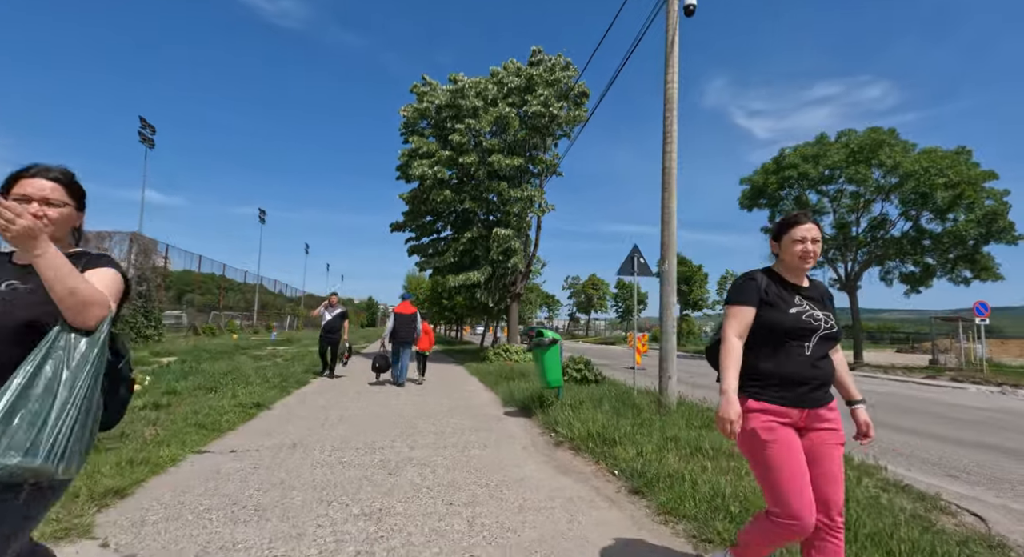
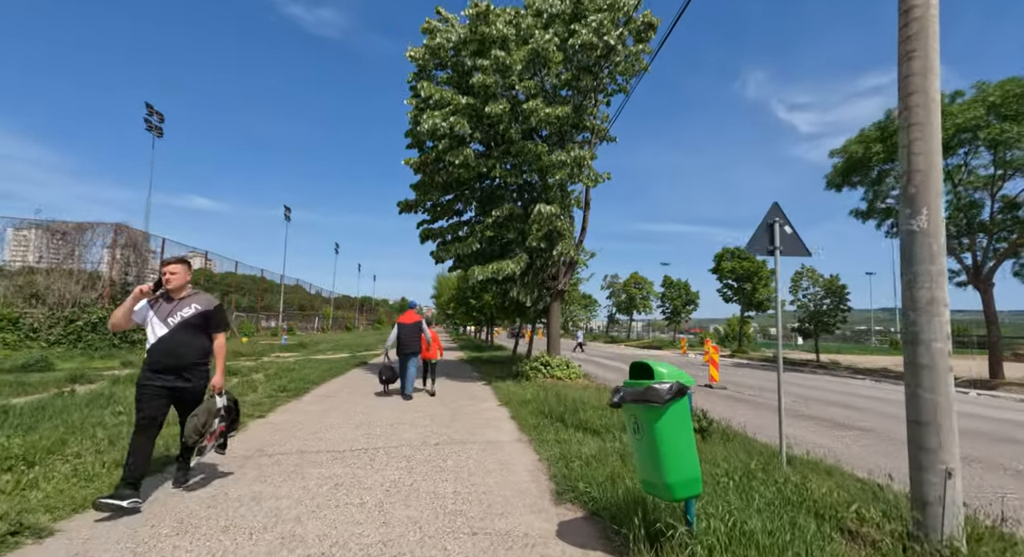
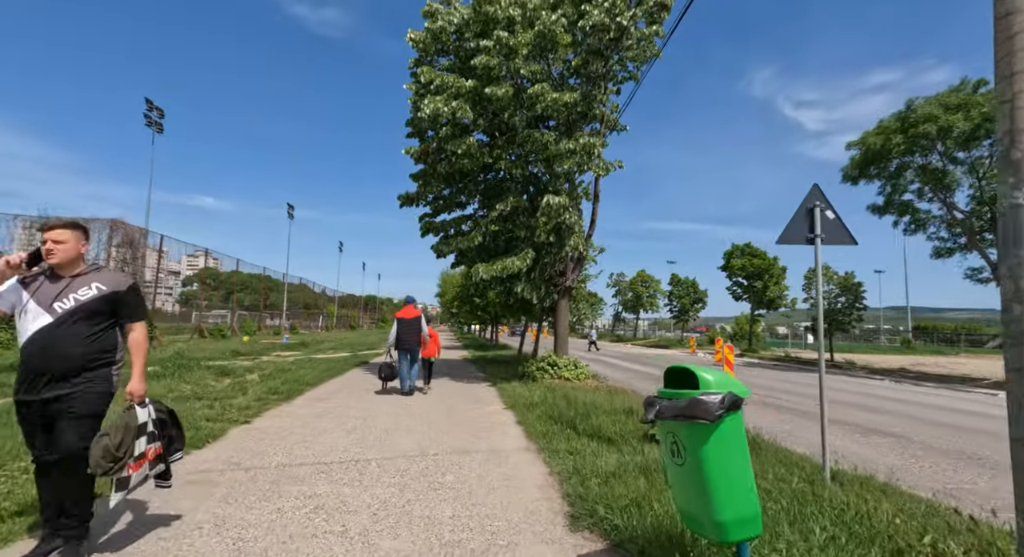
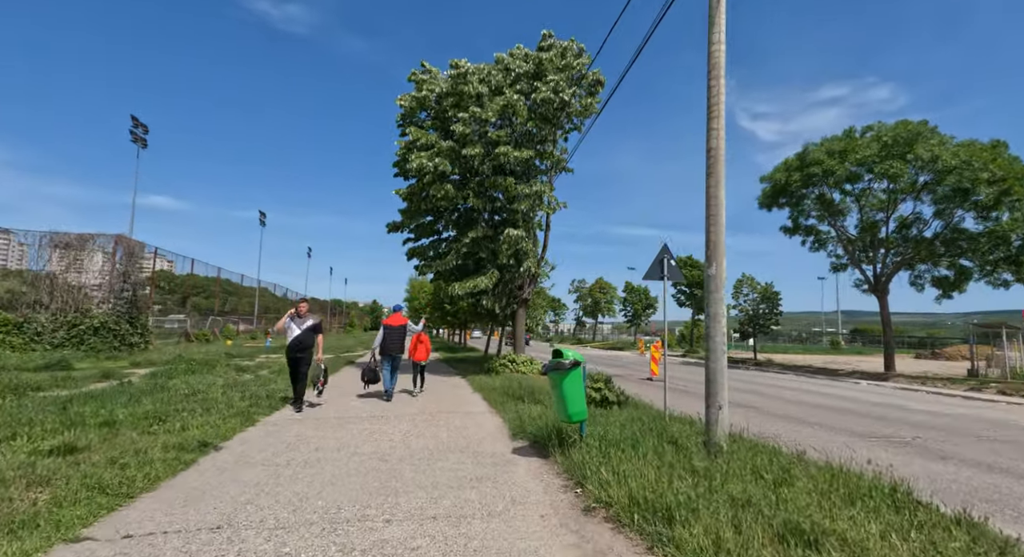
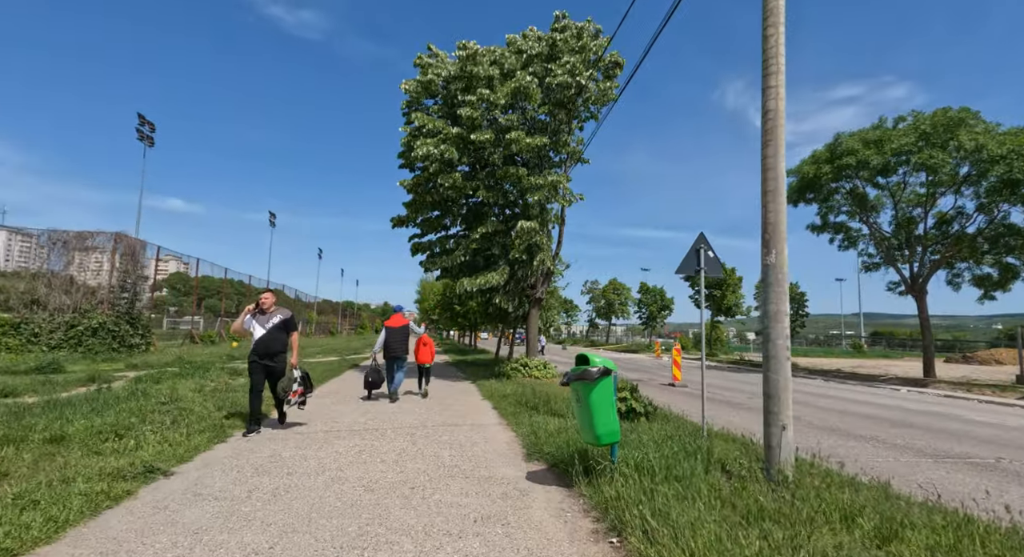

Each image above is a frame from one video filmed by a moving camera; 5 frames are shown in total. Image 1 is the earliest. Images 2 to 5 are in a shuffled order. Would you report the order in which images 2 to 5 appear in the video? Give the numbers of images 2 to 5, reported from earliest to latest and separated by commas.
4, 5, 2, 3
